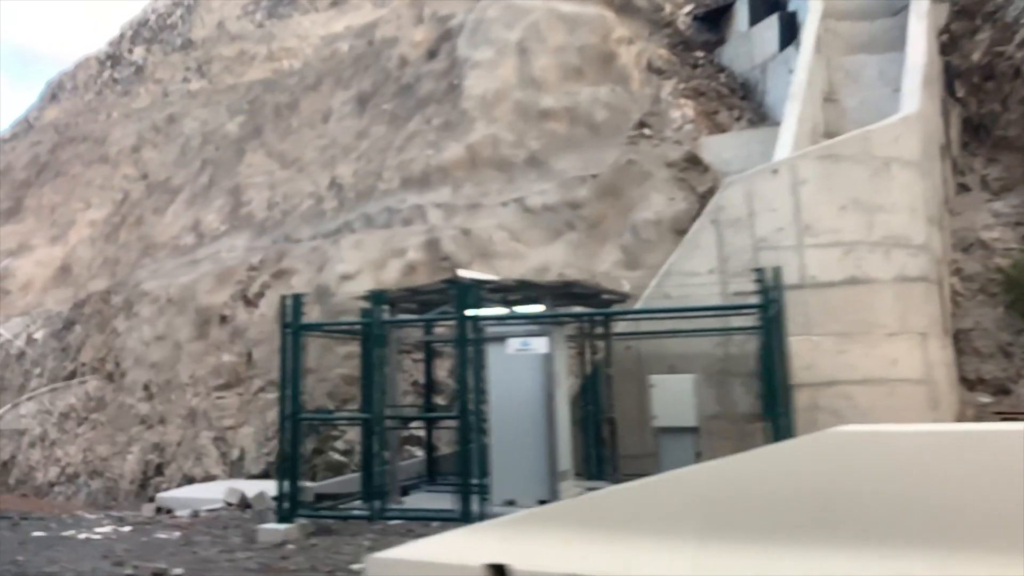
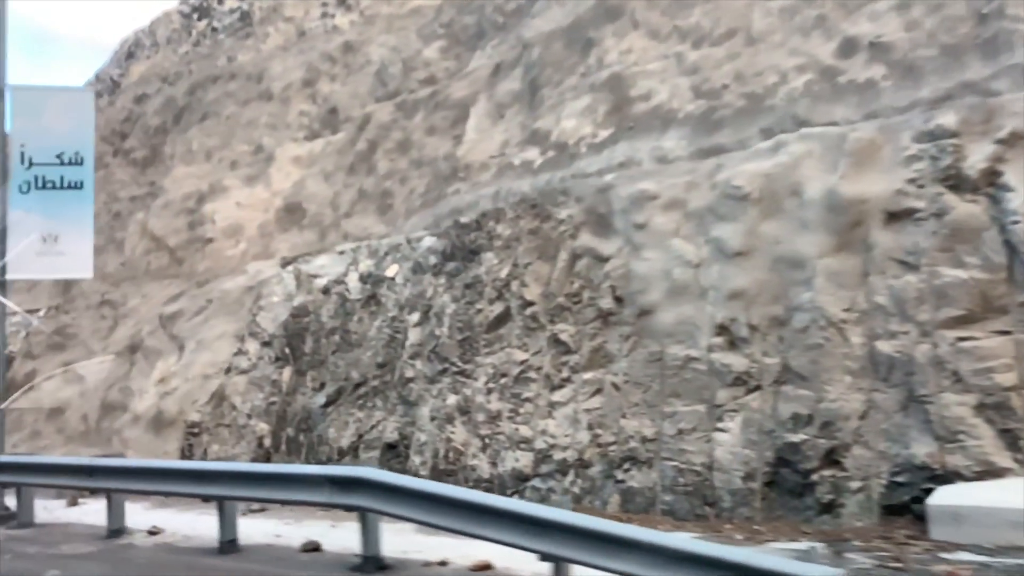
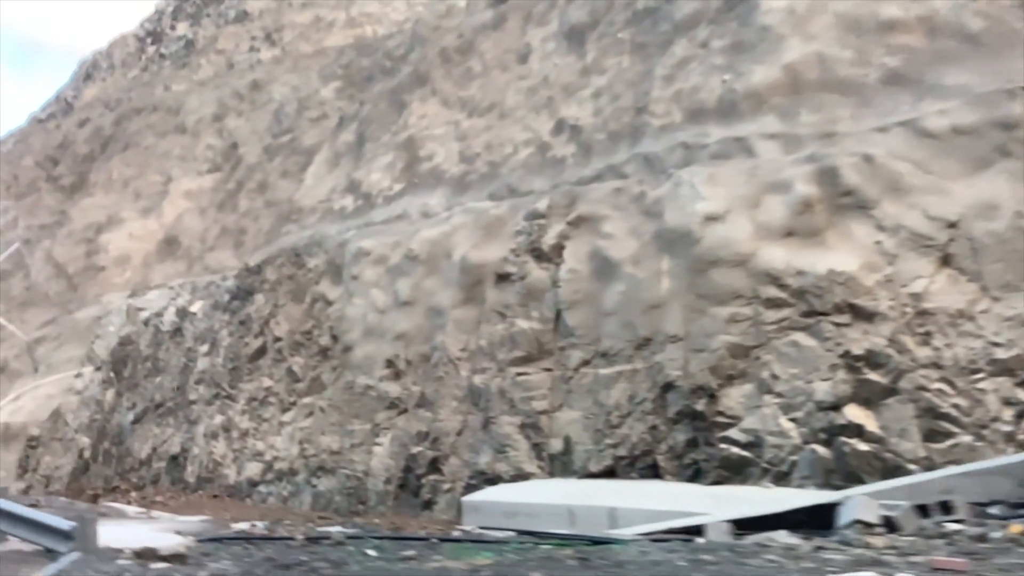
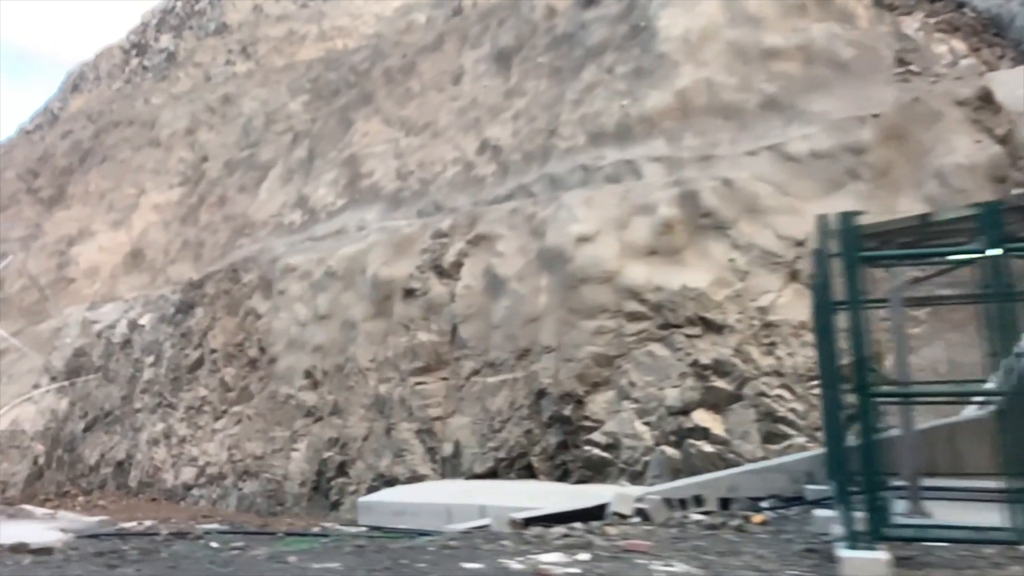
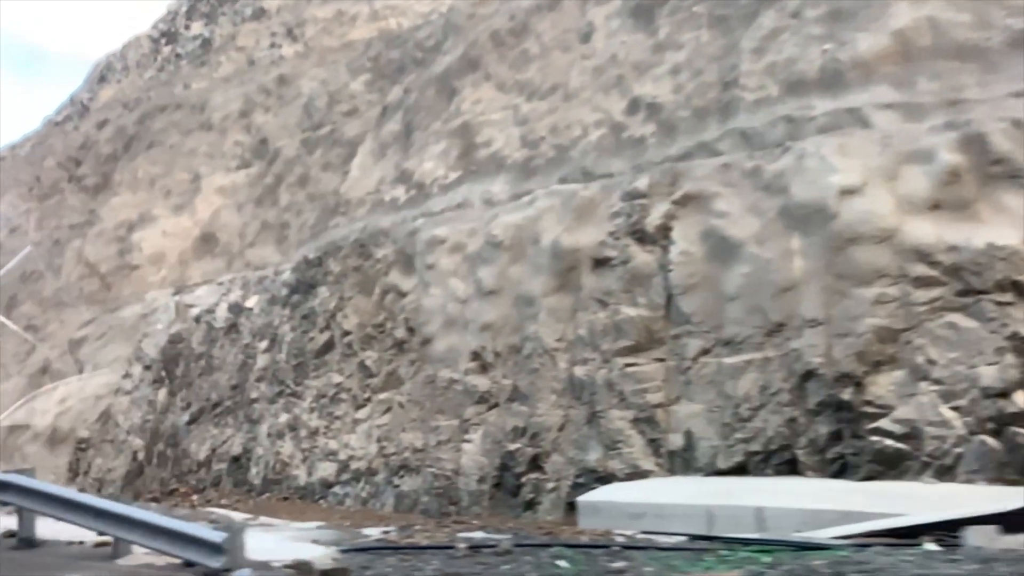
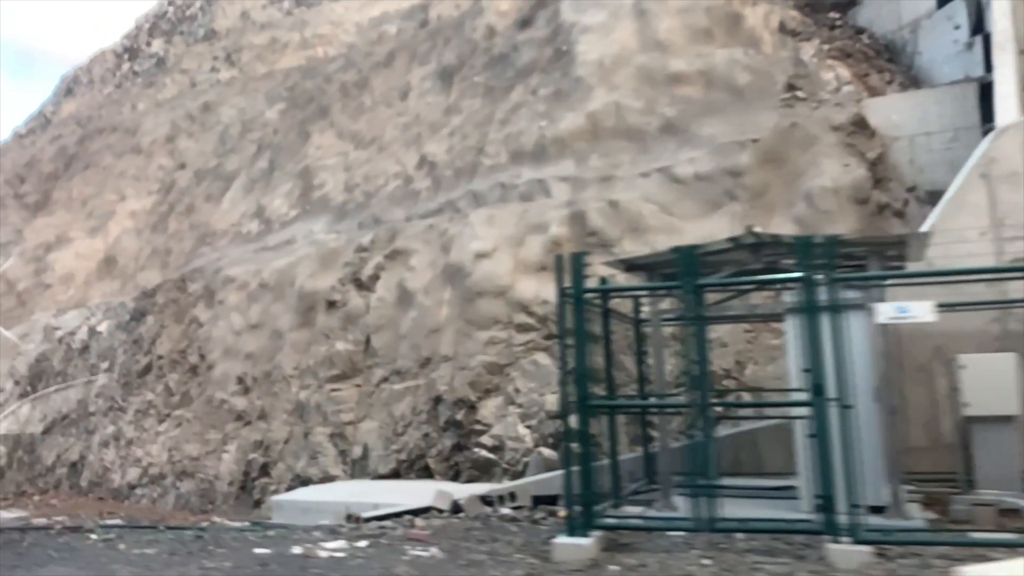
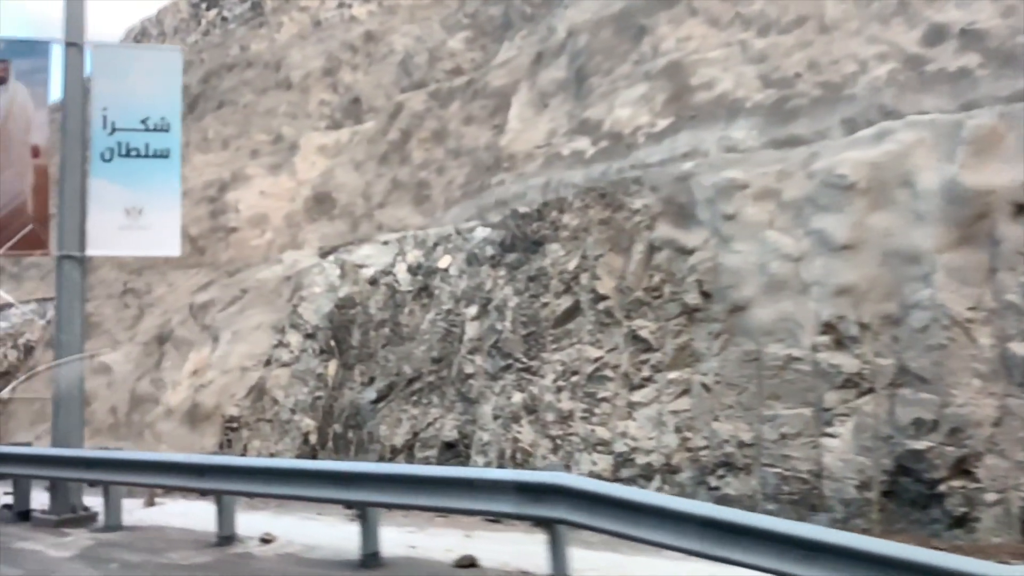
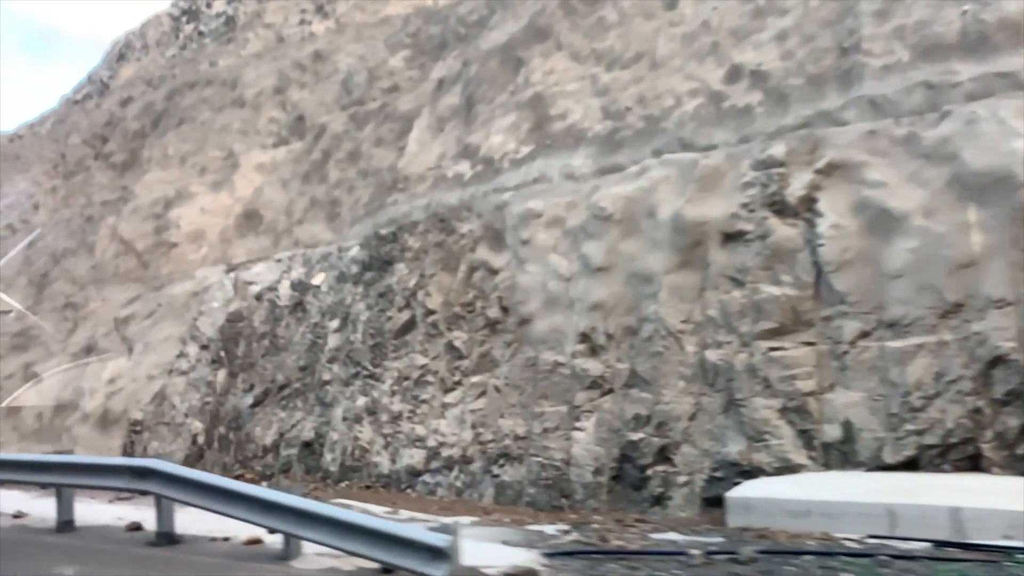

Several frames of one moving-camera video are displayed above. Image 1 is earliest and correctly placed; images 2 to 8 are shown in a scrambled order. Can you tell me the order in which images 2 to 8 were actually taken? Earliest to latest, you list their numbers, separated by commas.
6, 4, 3, 5, 8, 2, 7
